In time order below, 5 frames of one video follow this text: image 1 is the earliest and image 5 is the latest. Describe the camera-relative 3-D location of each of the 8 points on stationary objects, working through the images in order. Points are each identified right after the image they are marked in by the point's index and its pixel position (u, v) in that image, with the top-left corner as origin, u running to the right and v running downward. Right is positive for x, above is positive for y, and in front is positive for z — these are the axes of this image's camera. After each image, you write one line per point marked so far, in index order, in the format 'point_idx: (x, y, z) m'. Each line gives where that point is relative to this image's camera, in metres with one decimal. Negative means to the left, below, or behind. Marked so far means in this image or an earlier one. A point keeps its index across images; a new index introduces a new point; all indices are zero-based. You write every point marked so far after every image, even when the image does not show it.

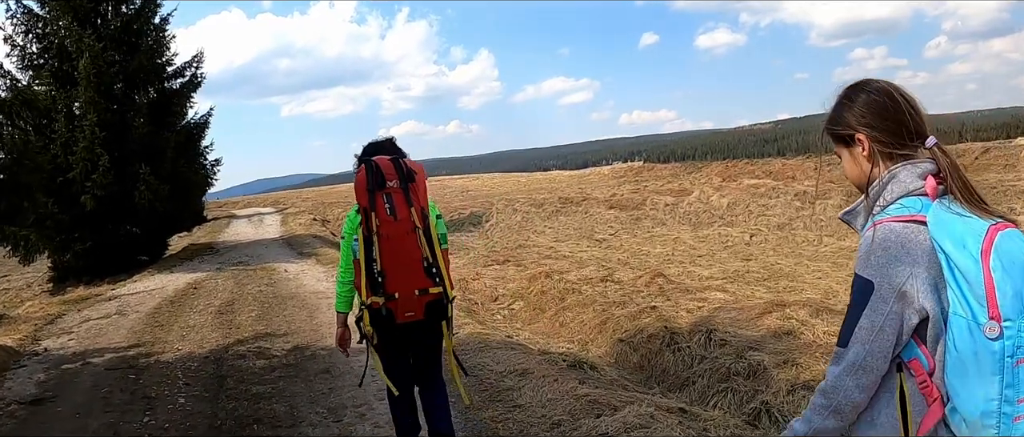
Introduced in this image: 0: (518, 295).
0: (+0.1, -1.0, +10.0) m
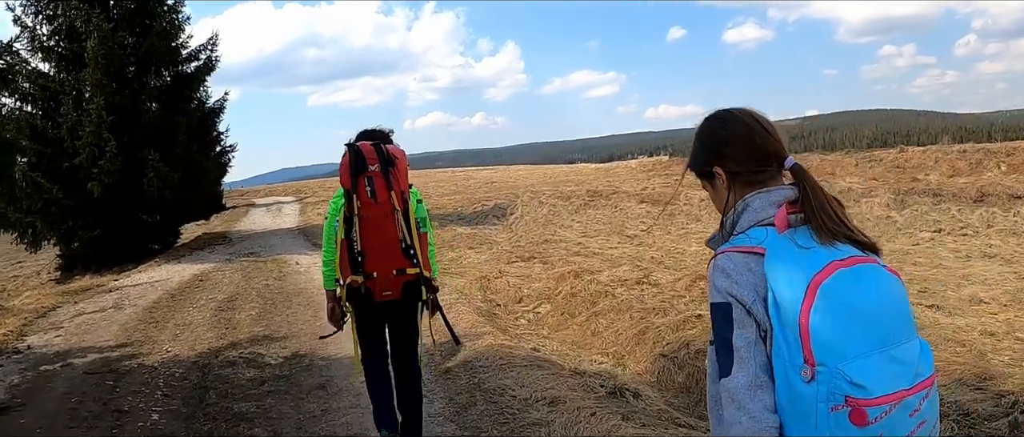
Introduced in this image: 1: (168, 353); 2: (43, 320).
0: (+0.4, -1.0, +9.0) m
1: (-3.5, -1.4, +7.4) m
2: (-6.1, -1.3, +9.5) m
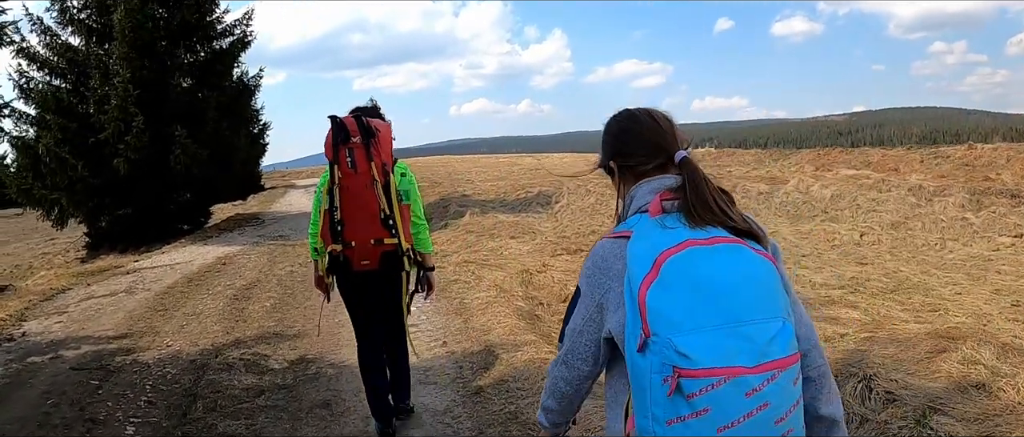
0: (+0.9, -0.9, +8.0) m
1: (-3.1, -1.2, +6.6) m
2: (-5.6, -1.0, +8.8) m
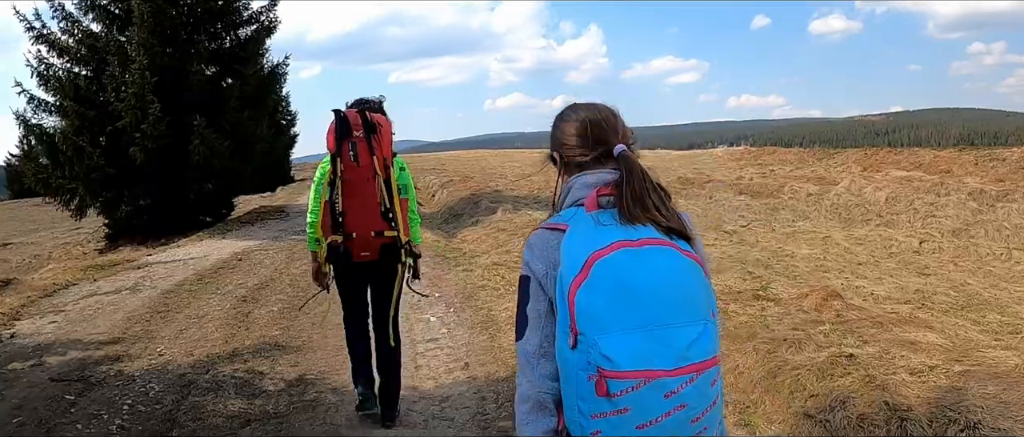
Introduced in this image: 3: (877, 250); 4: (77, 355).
0: (+1.2, -0.9, +7.2) m
1: (-2.9, -1.1, +5.9) m
2: (-5.3, -0.9, +8.3) m
3: (+6.5, -0.6, +13.0) m
4: (-3.7, -1.2, +6.2) m
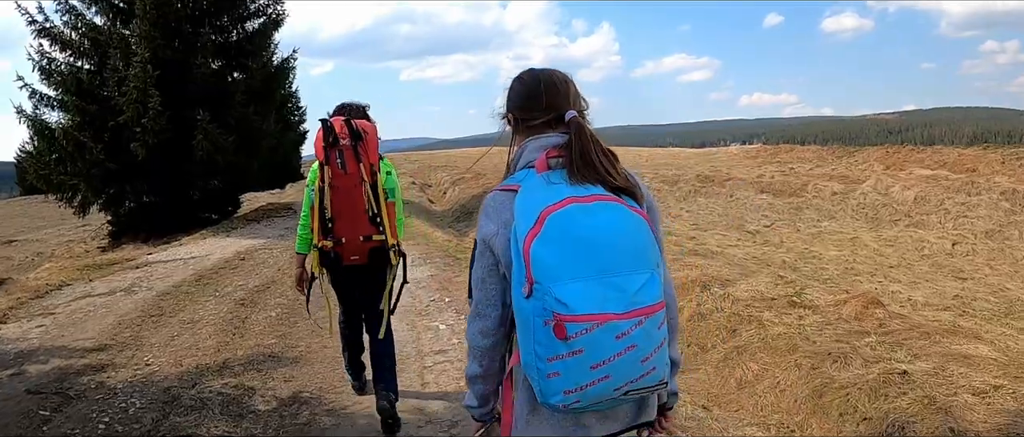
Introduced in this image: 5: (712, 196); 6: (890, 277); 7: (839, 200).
0: (+1.3, -0.9, +6.6) m
1: (-2.8, -1.1, +5.5) m
2: (-5.1, -0.9, +7.9) m
3: (+6.8, -0.6, +12.4) m
4: (-3.6, -1.1, +5.7) m
5: (+4.6, +0.6, +16.8) m
6: (+5.5, -0.8, +10.6) m
7: (+7.2, +0.4, +16.1) m
